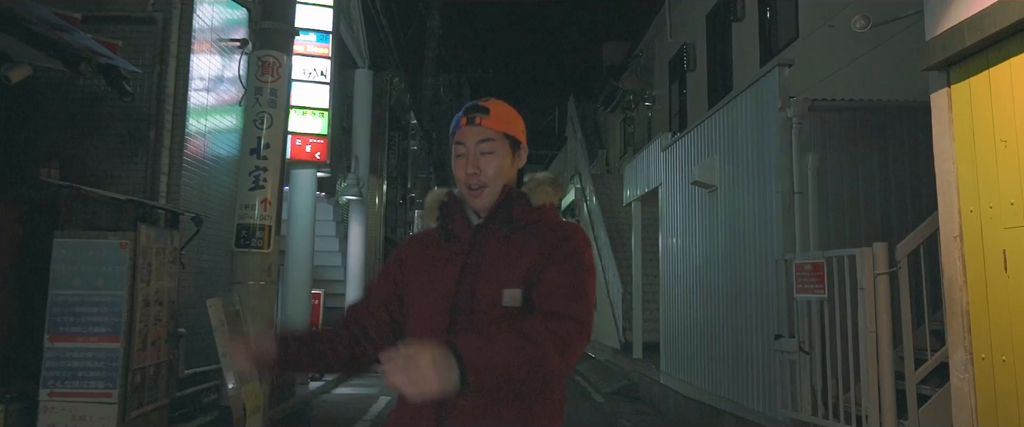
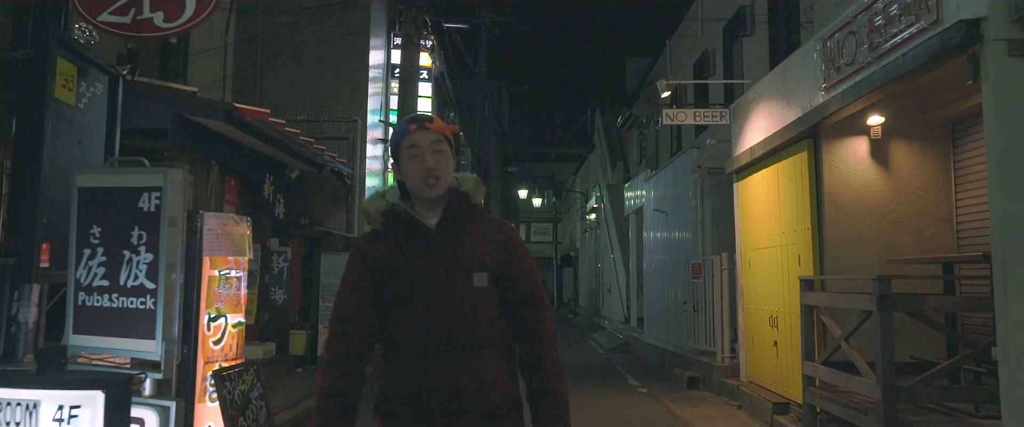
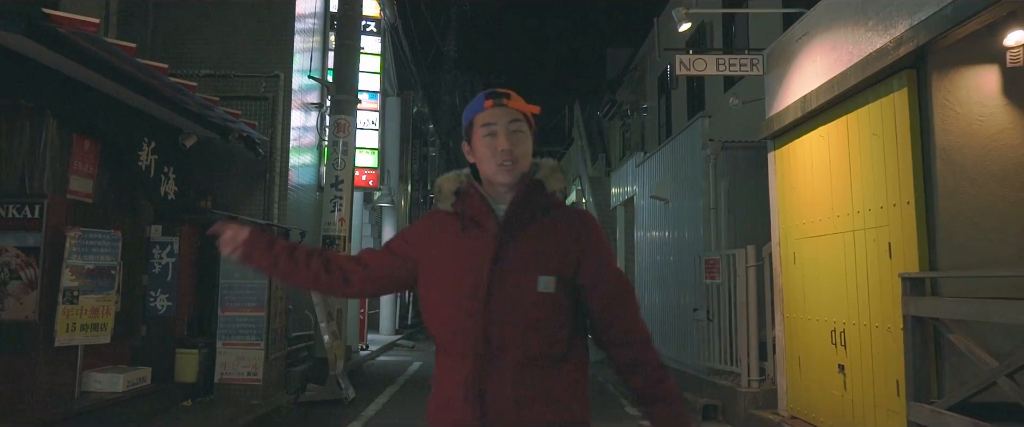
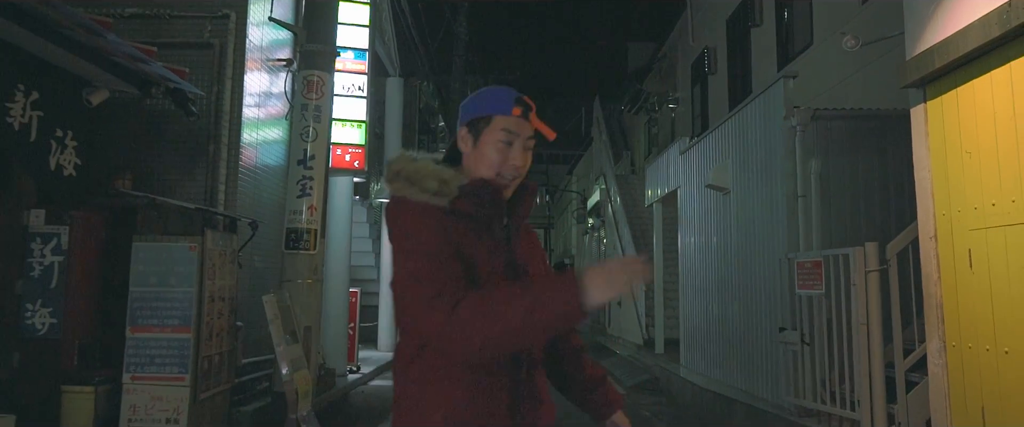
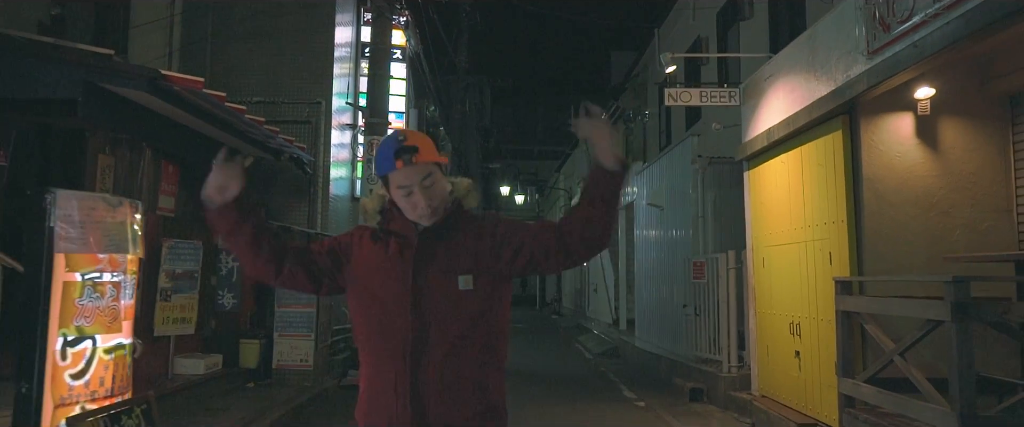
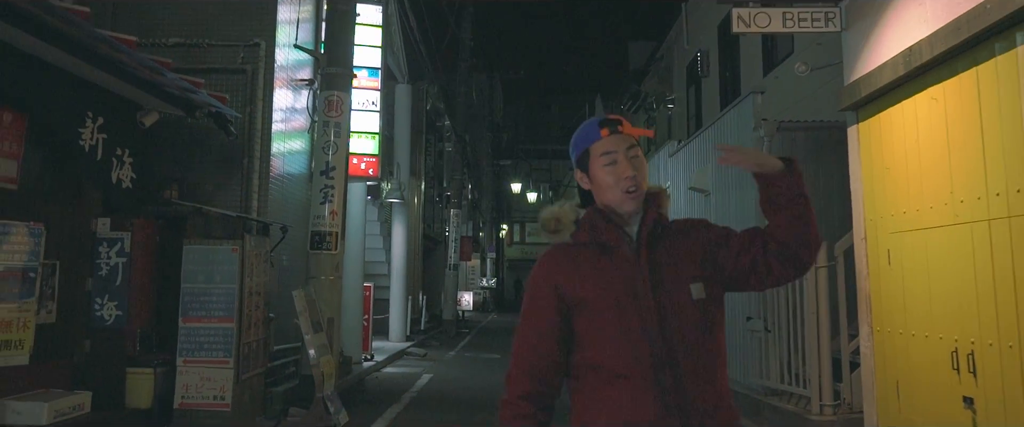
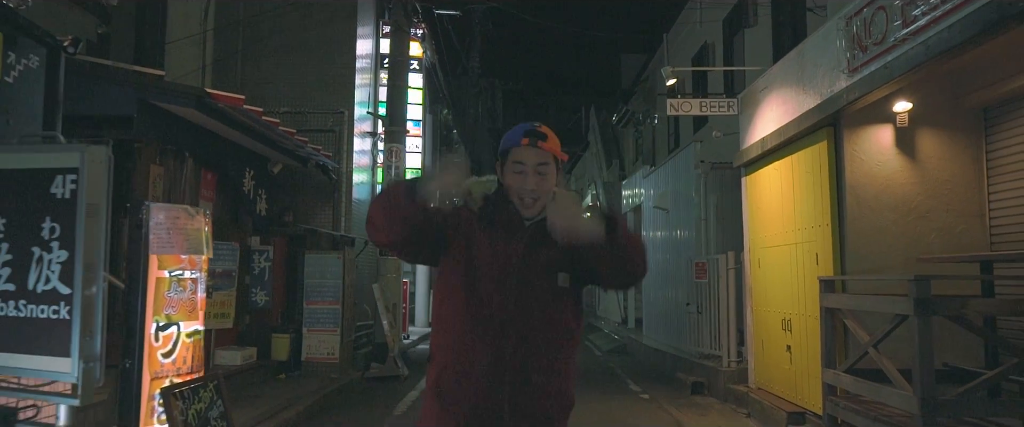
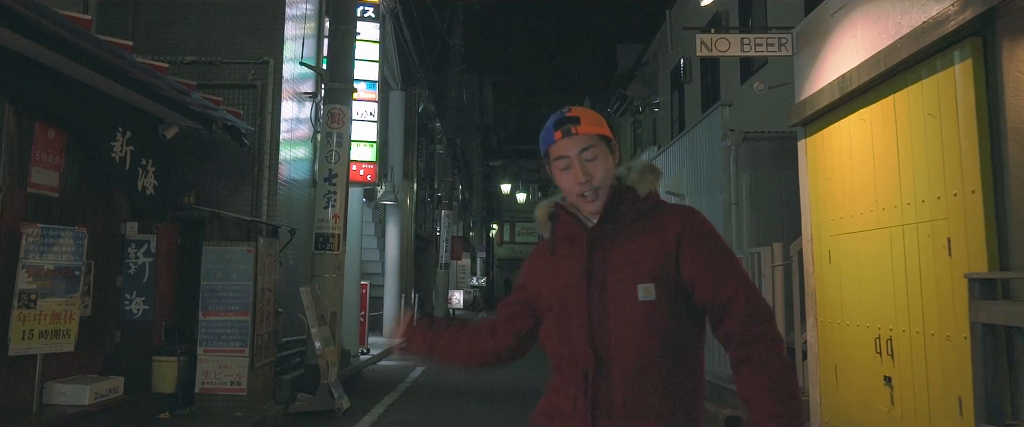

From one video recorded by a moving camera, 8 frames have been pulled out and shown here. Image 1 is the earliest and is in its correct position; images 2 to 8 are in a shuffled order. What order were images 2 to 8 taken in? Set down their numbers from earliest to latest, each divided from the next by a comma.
4, 6, 8, 3, 5, 7, 2
